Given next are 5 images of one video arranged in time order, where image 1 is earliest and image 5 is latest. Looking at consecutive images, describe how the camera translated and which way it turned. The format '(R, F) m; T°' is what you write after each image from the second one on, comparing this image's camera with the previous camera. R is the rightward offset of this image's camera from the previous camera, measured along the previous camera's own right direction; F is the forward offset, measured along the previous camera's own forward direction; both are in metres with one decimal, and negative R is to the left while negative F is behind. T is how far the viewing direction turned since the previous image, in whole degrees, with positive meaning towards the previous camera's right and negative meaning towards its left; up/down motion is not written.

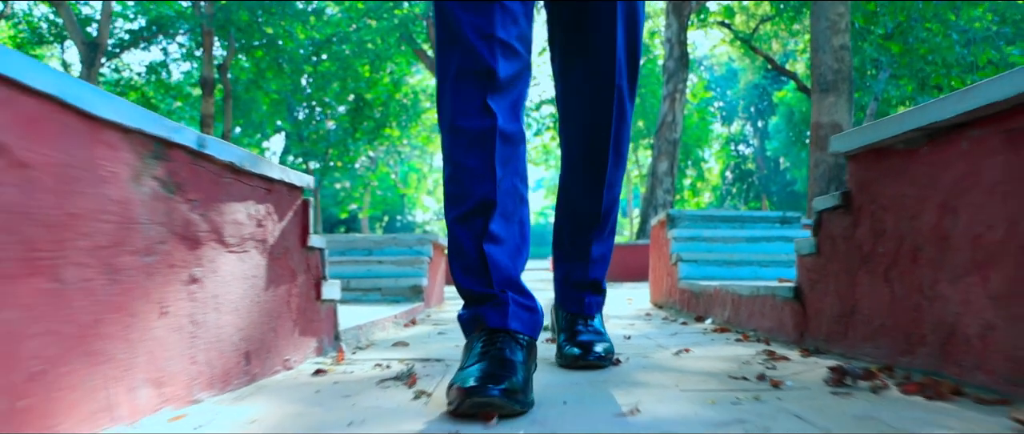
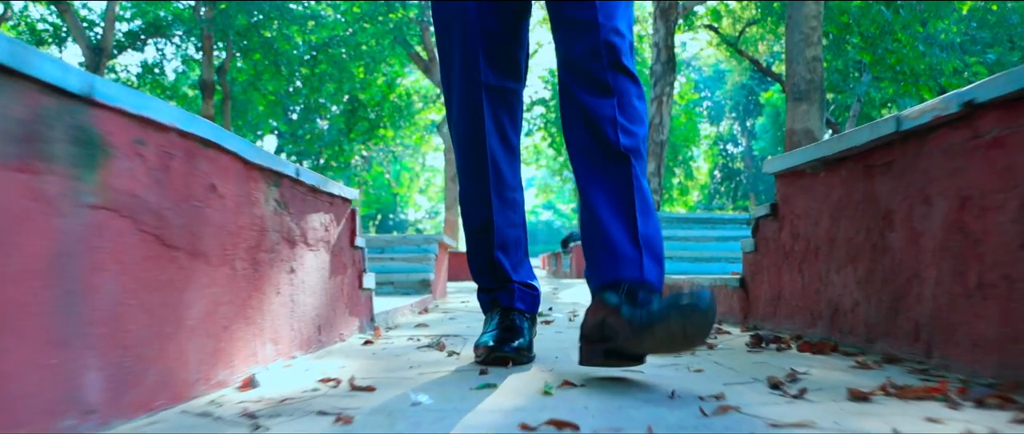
(-0.1, -0.7) m; +1°
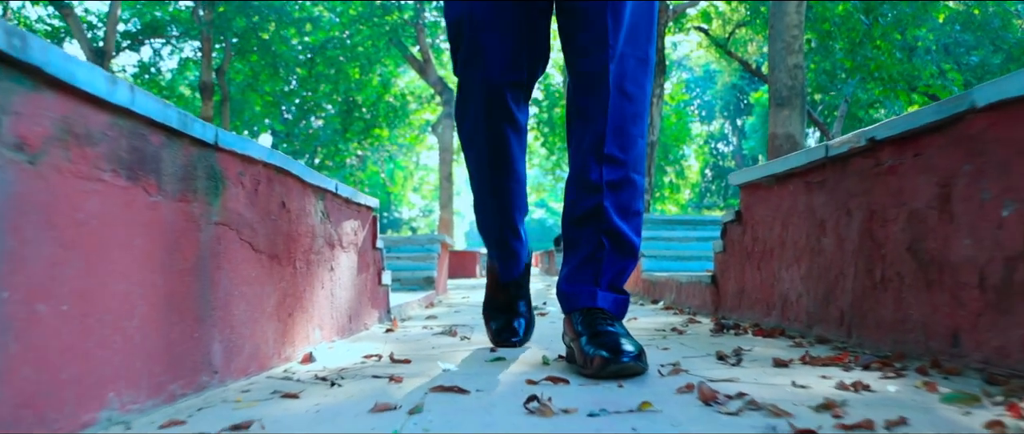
(0.0, -0.5) m; +1°
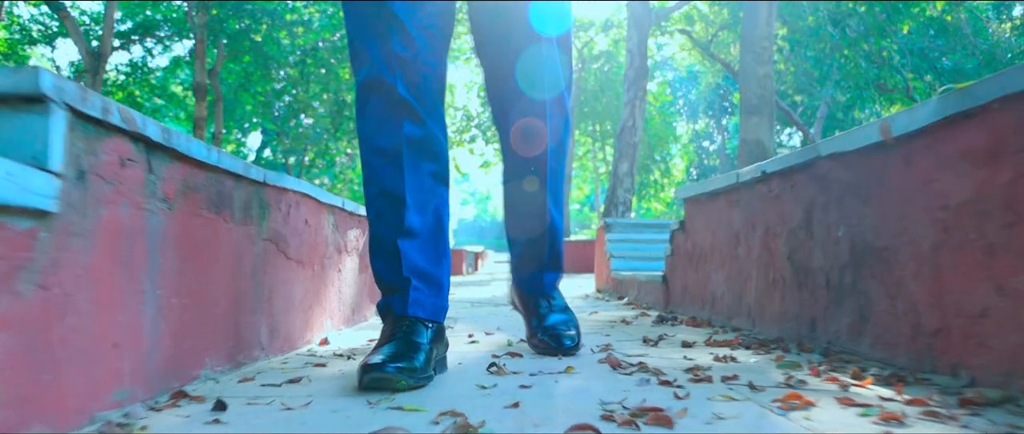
(+0.1, -0.6) m; +1°
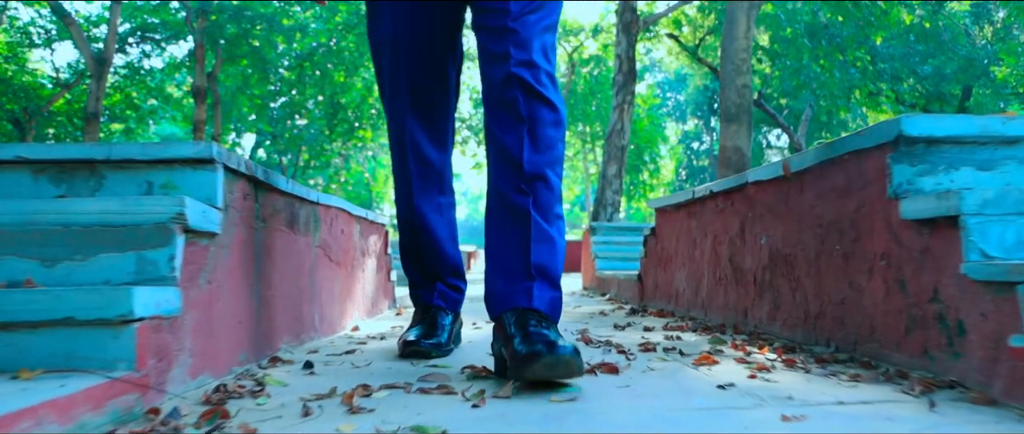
(0.0, -0.7) m; +1°
